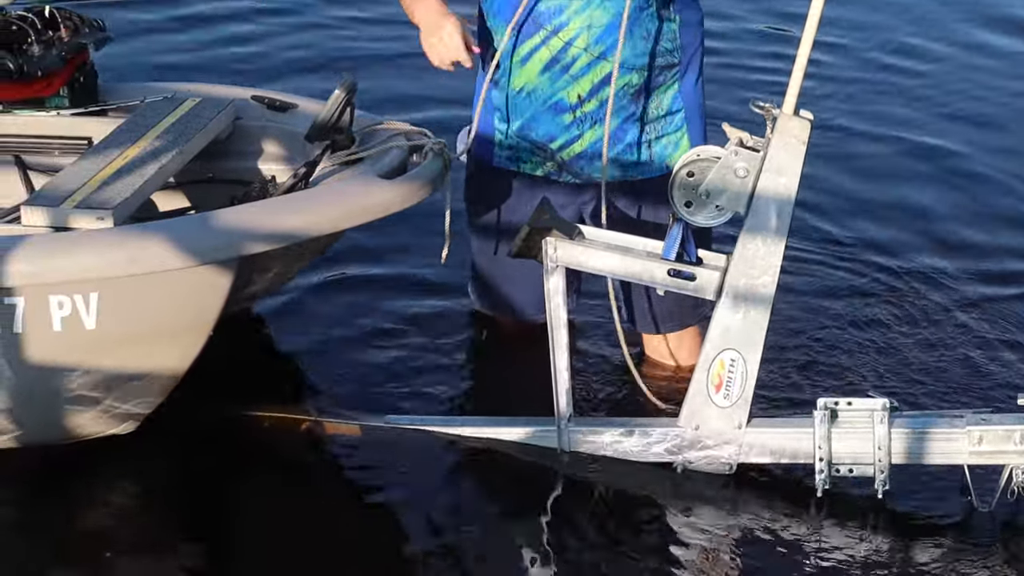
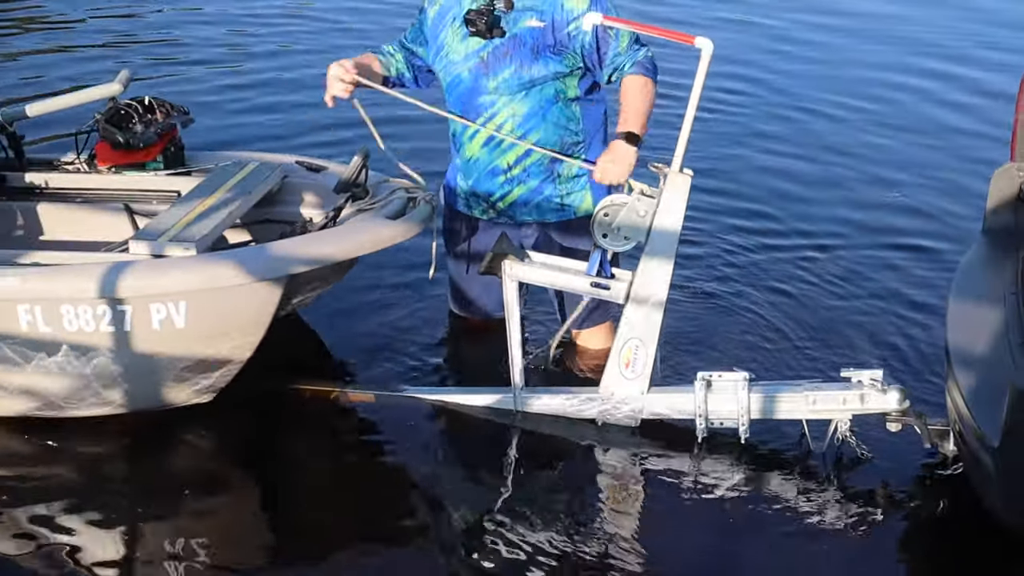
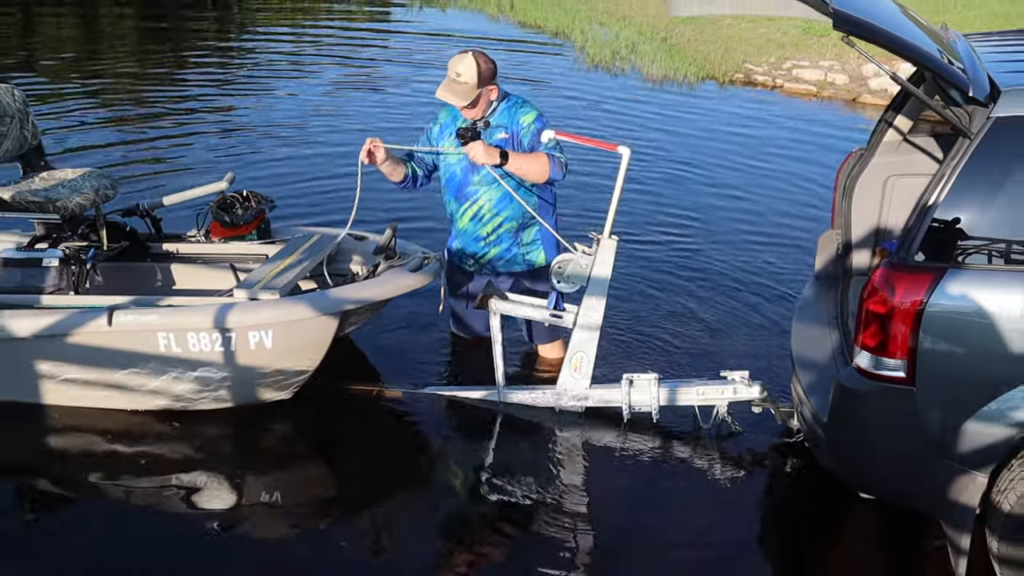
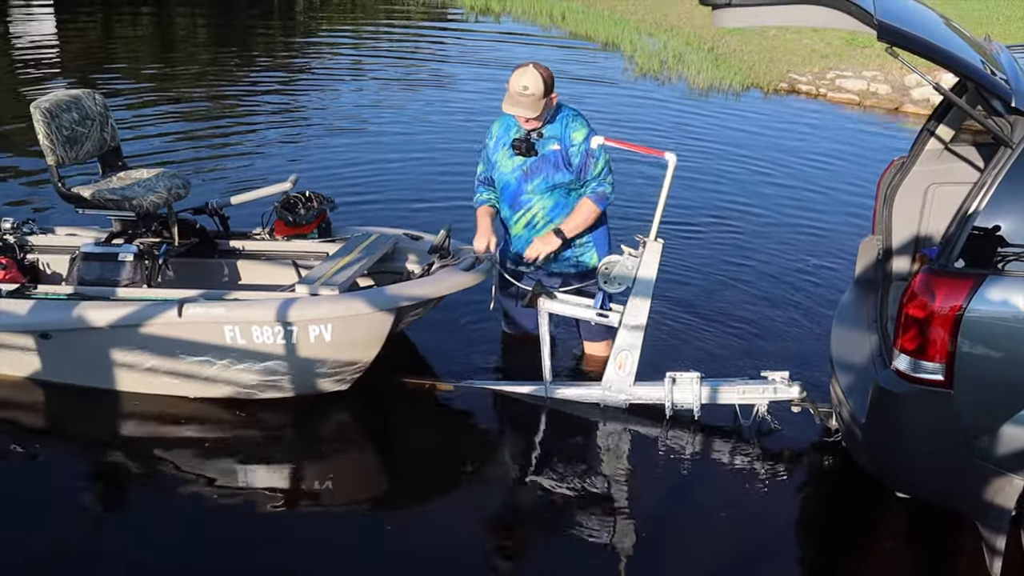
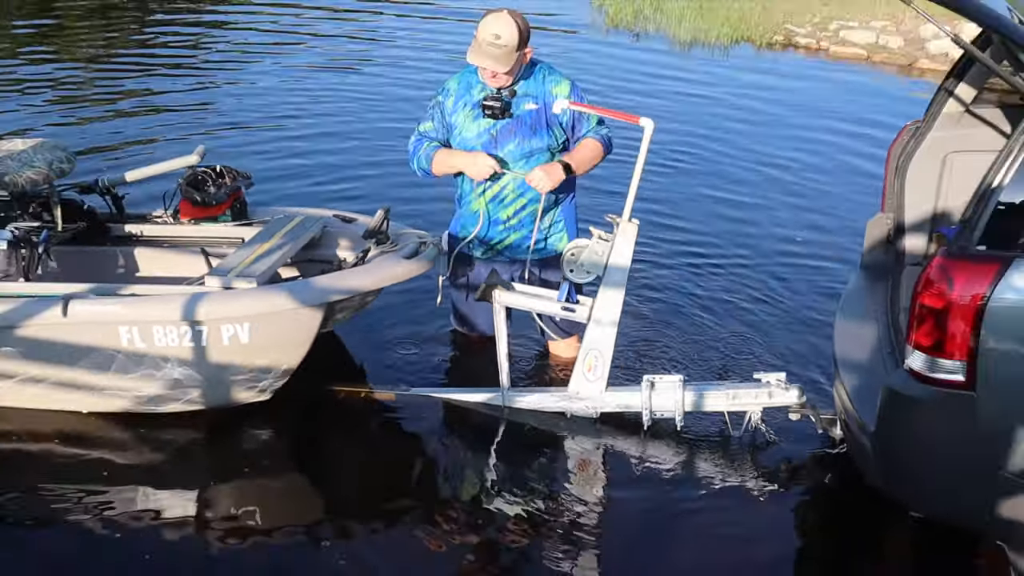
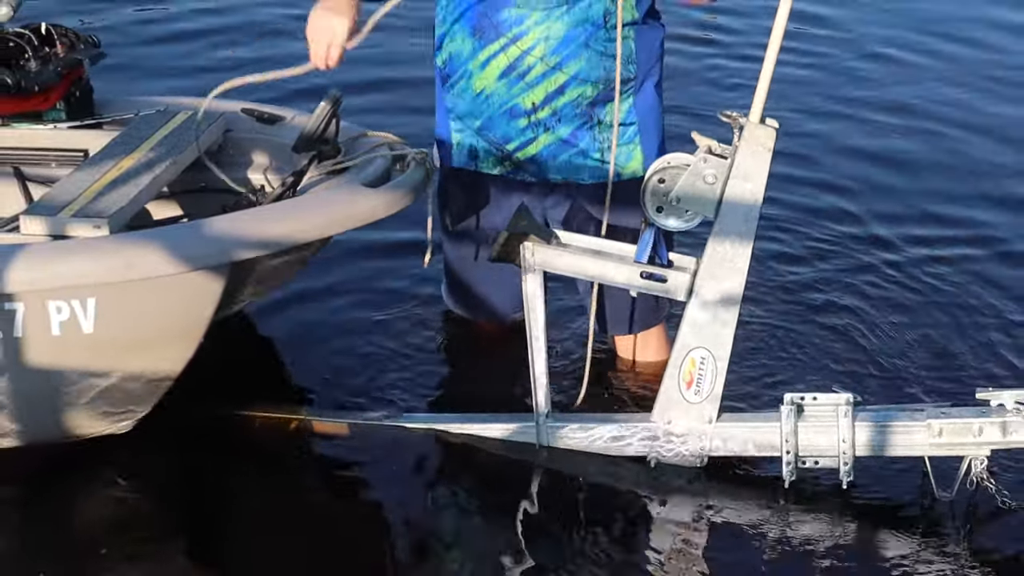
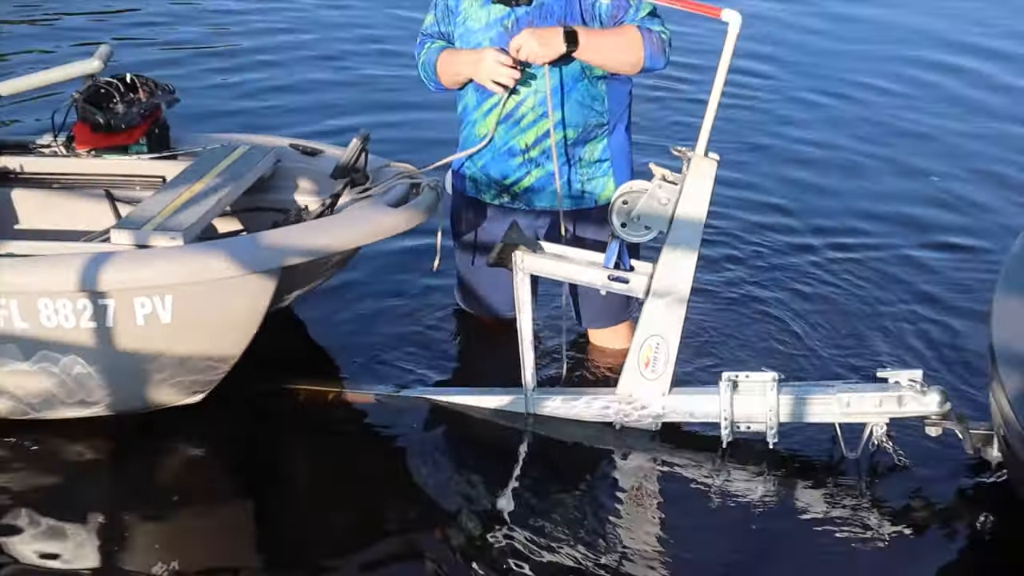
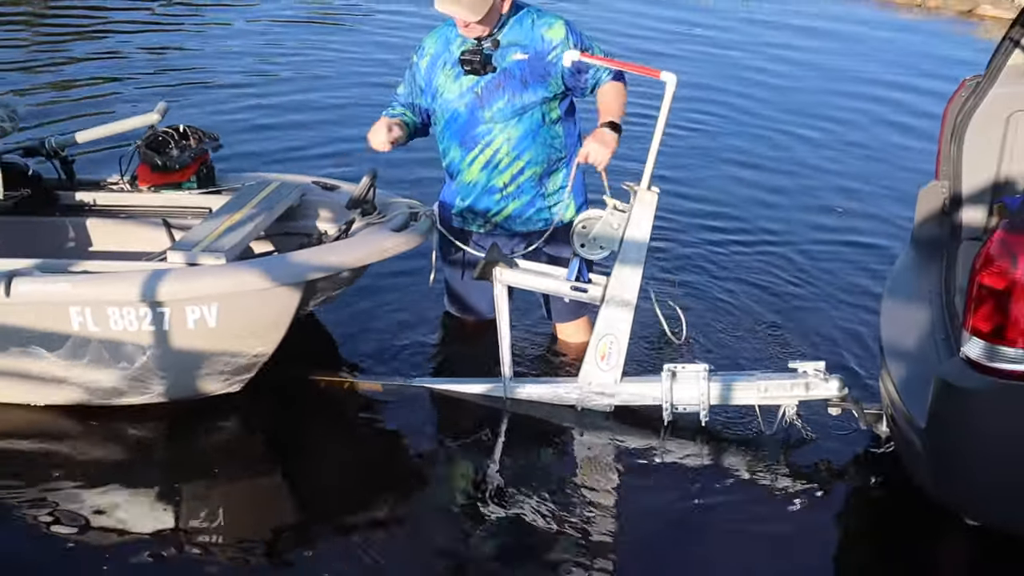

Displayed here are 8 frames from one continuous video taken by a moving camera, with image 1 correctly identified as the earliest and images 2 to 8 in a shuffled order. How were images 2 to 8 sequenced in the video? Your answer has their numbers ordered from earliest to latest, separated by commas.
6, 7, 2, 8, 5, 3, 4
